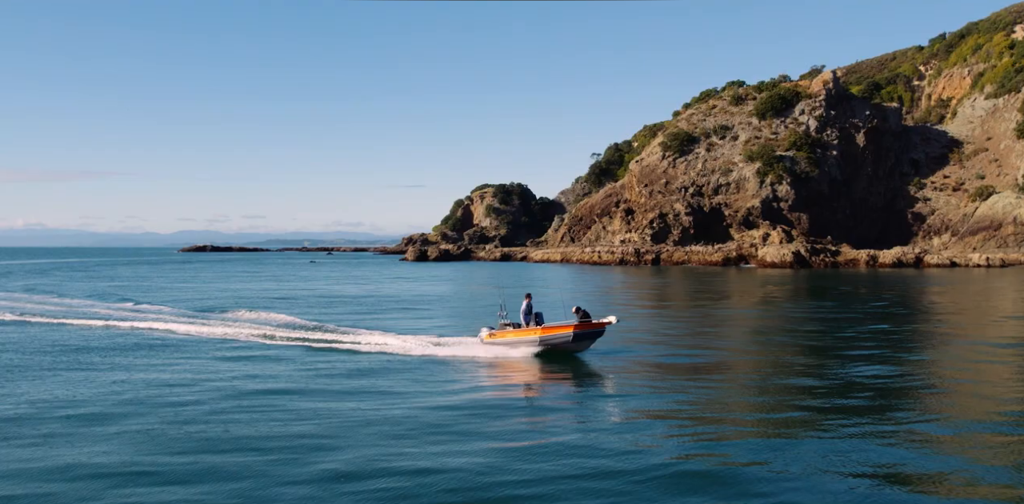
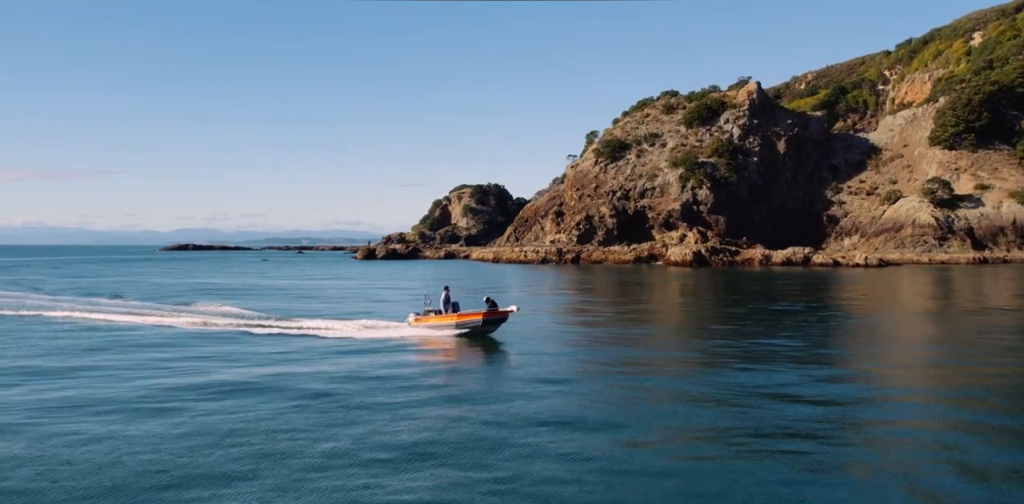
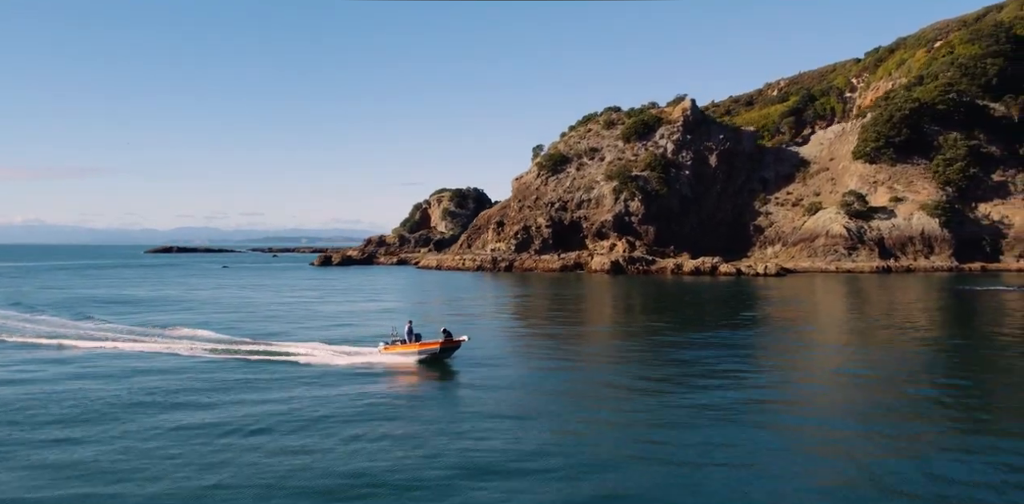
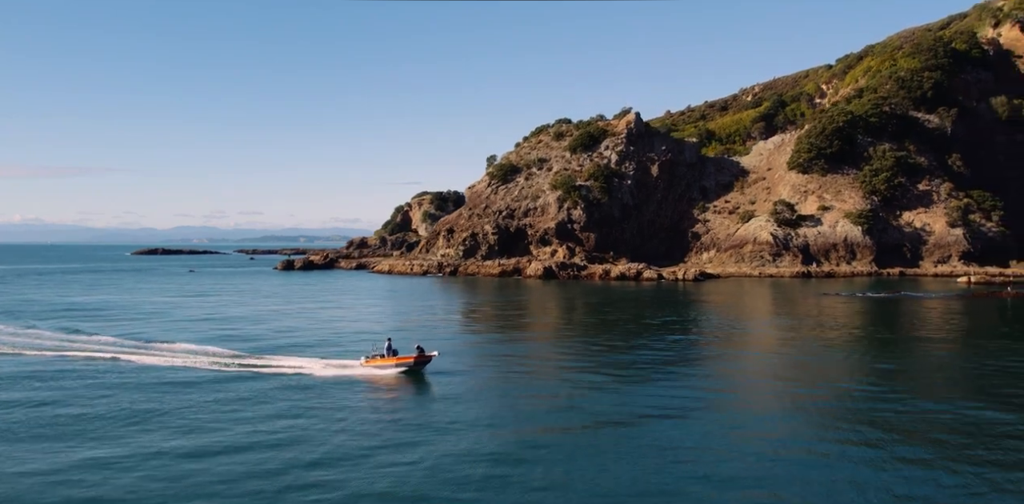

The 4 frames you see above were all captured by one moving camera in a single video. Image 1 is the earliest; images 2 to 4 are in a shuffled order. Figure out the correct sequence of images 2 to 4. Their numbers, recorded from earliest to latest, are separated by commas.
2, 3, 4
